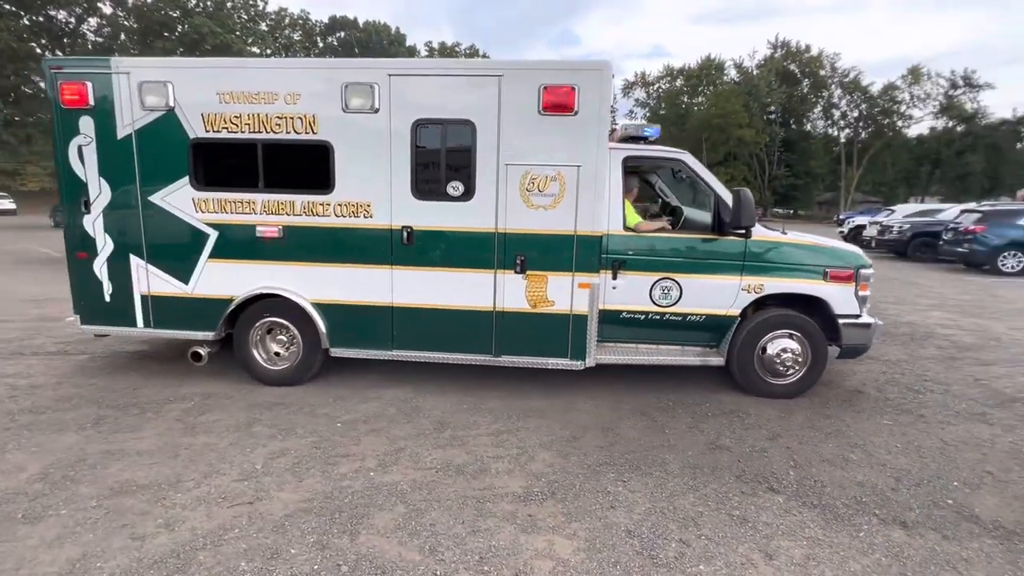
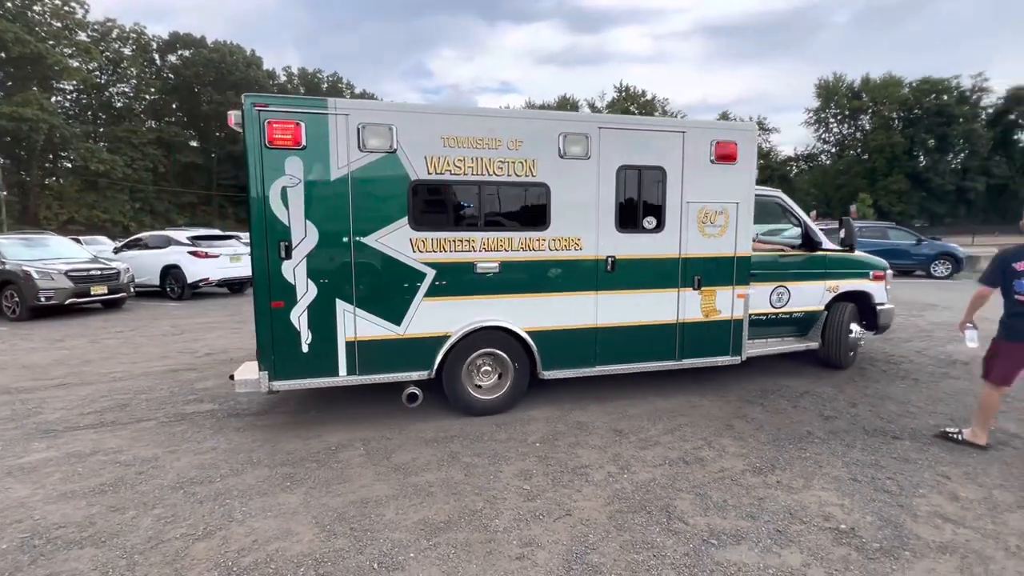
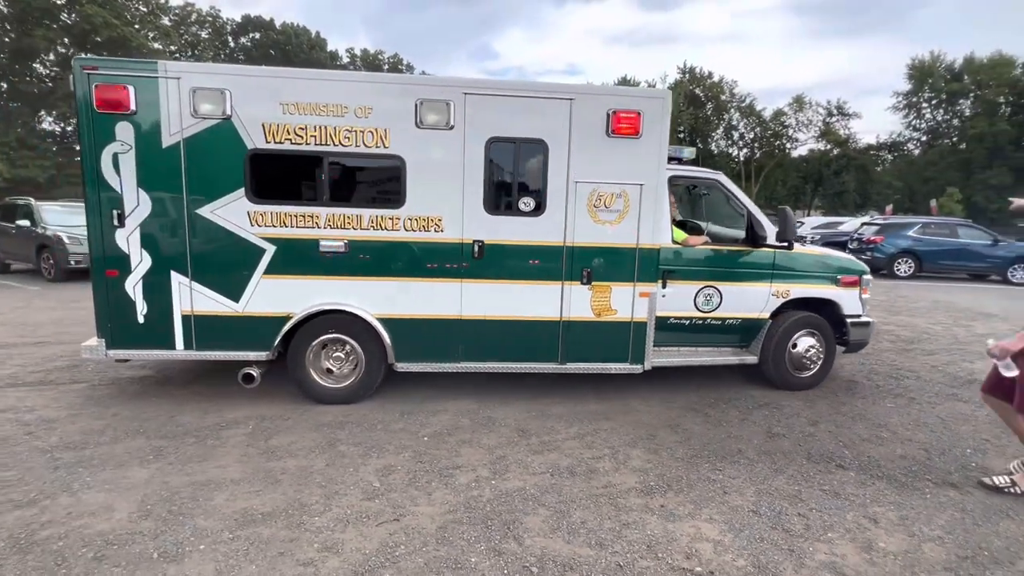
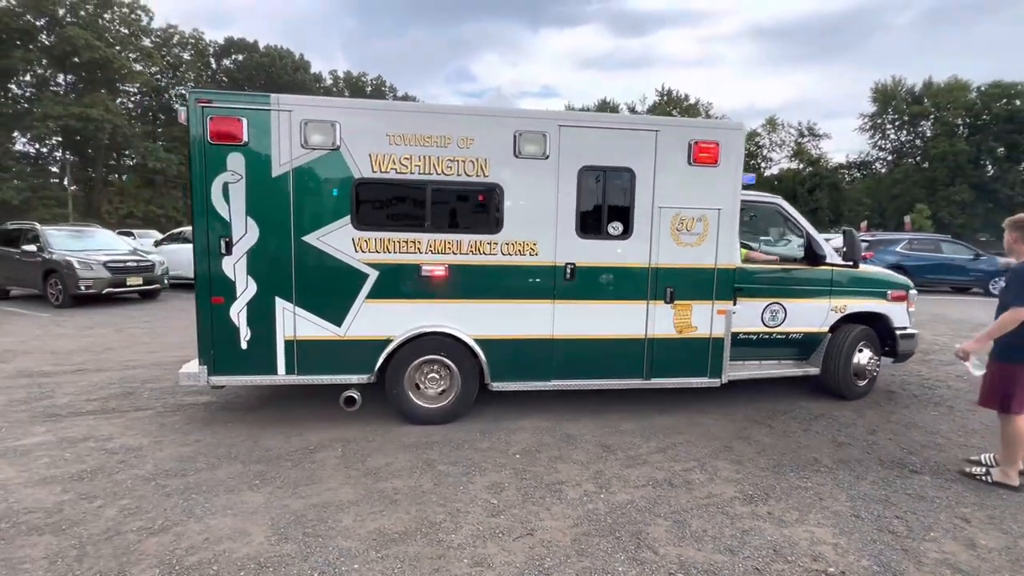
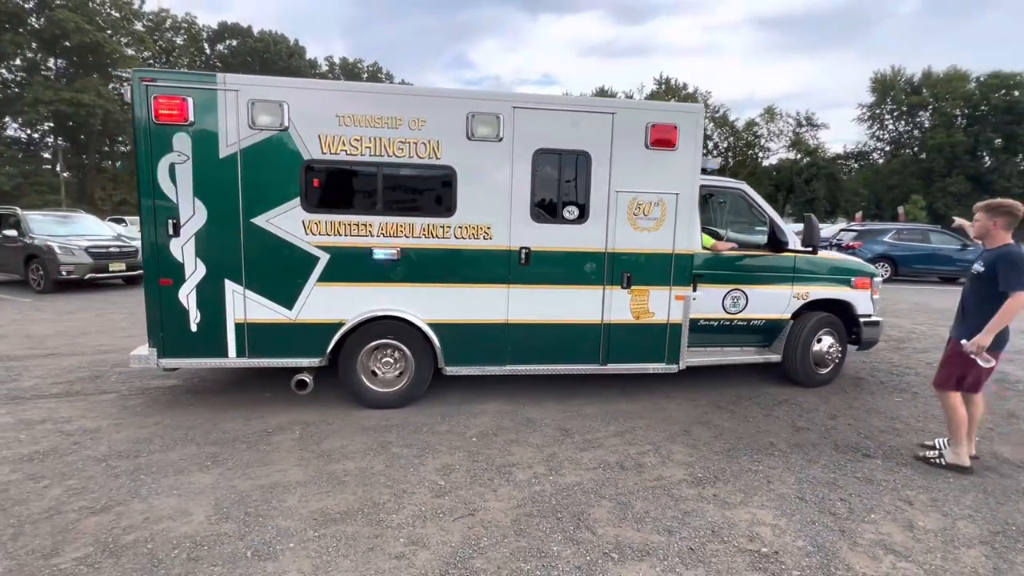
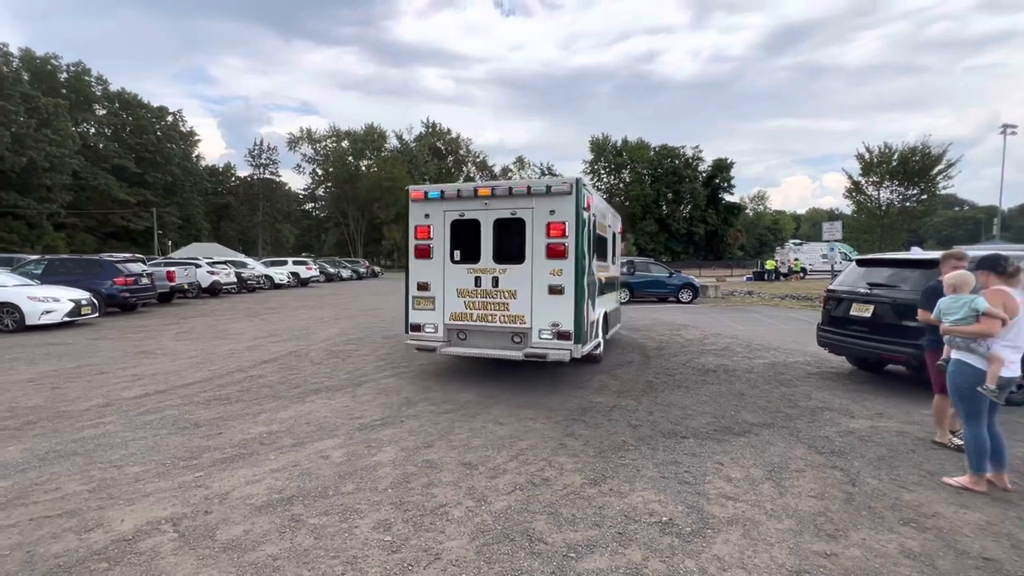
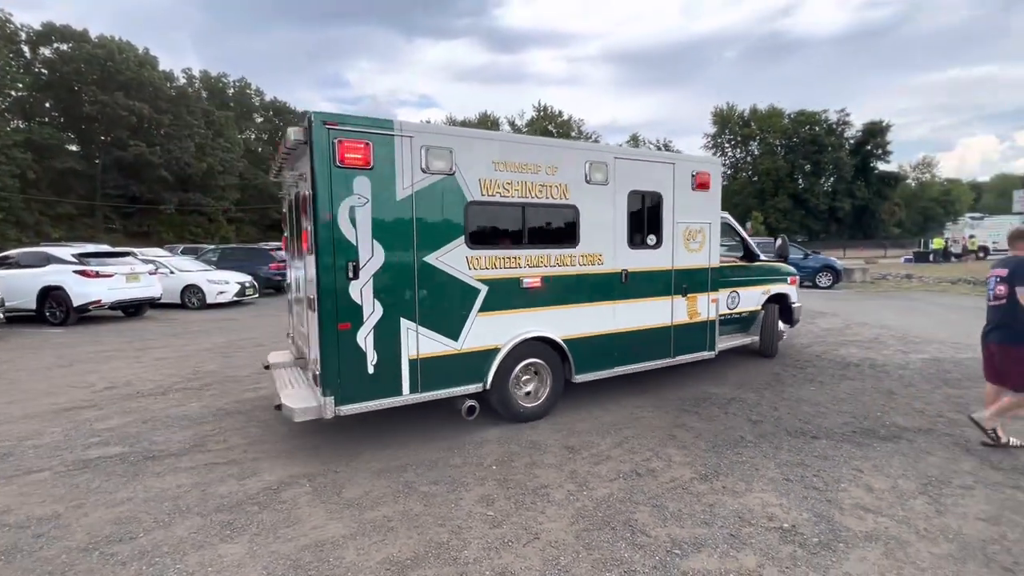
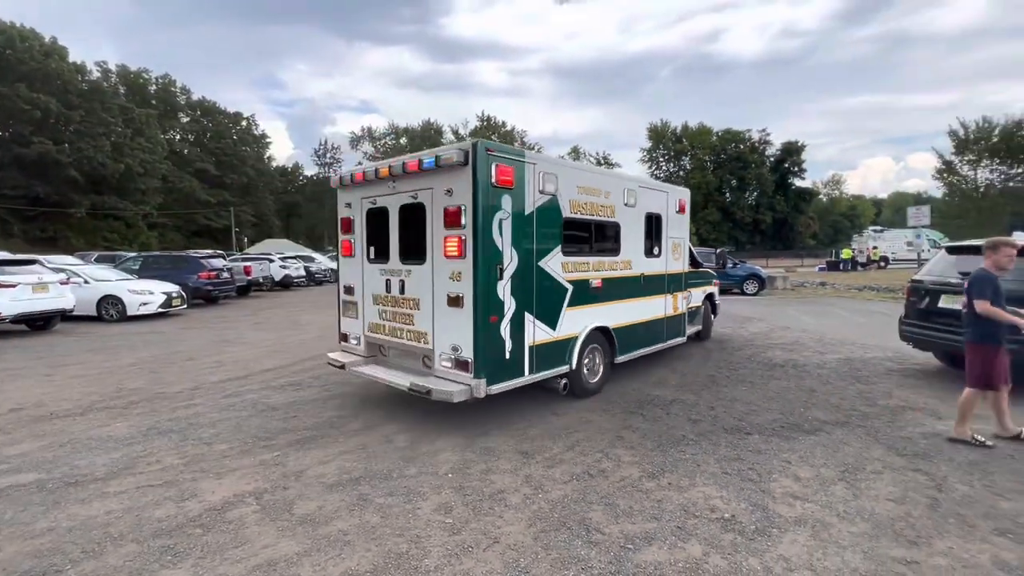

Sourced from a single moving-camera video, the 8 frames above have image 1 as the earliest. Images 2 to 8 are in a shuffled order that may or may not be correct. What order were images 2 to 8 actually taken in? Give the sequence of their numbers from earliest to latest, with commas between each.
3, 5, 4, 2, 7, 8, 6
